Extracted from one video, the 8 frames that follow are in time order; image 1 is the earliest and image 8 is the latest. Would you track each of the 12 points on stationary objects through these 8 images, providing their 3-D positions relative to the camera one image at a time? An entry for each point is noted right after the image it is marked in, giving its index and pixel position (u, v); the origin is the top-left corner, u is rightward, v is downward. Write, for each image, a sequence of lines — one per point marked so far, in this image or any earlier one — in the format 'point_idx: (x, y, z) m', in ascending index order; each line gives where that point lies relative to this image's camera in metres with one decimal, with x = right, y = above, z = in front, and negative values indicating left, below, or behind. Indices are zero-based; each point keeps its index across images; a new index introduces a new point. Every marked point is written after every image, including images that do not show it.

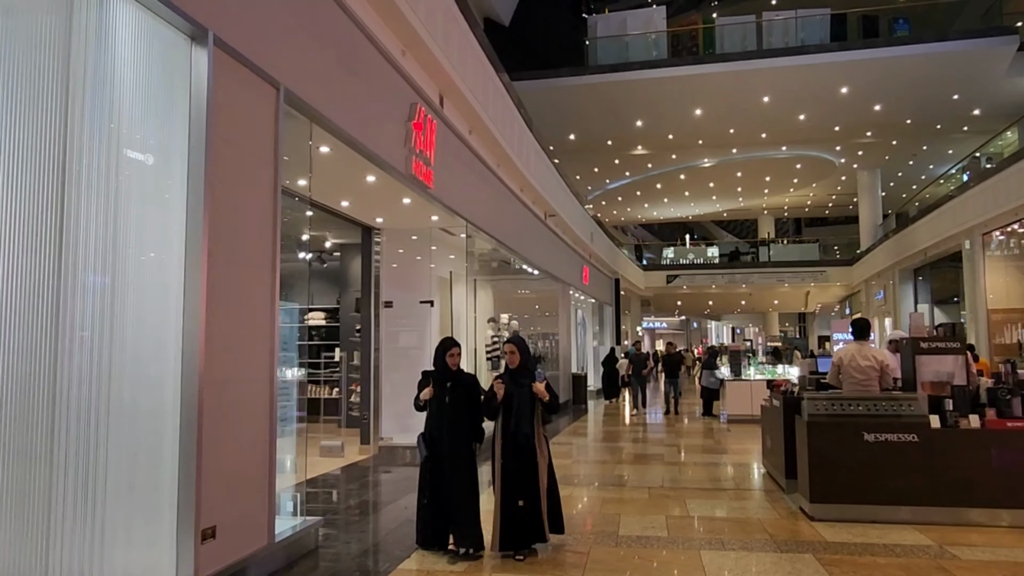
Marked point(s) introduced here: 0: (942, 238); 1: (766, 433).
0: (+9.0, +1.0, +15.7) m
1: (+2.2, -1.3, +6.5) m
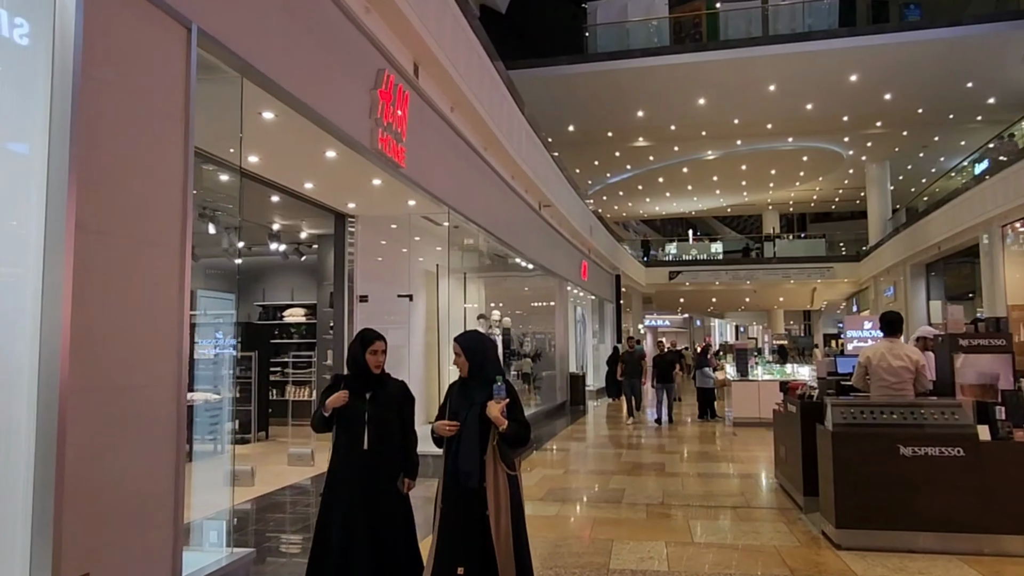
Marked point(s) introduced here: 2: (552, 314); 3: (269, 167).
0: (+8.9, +1.1, +15.0) m
1: (+2.0, -1.2, +5.8) m
2: (+0.7, -0.5, +13.6) m
3: (-1.7, +0.9, +5.3) m
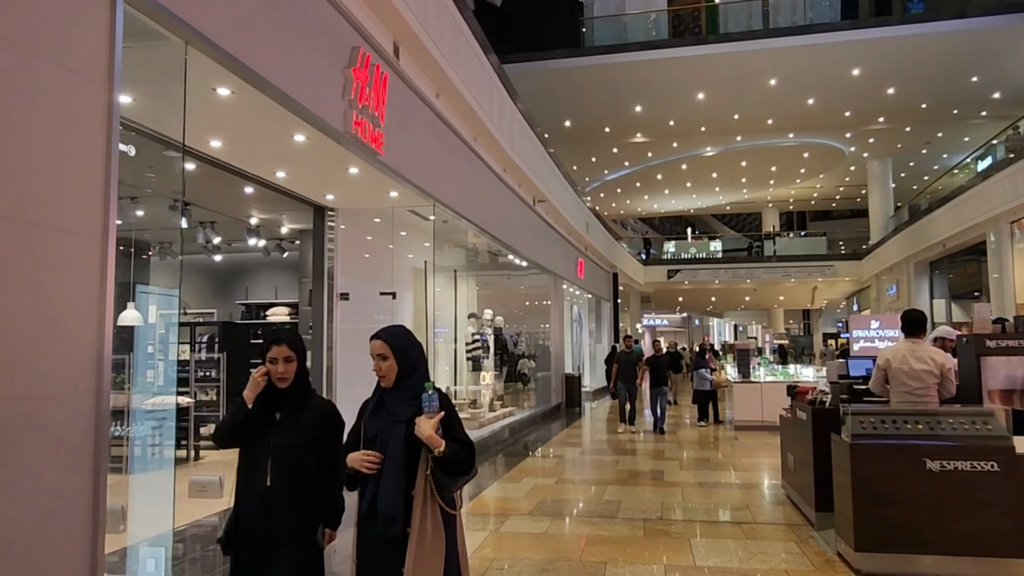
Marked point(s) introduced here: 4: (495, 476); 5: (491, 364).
0: (+8.8, +1.2, +14.6) m
1: (+2.0, -1.2, +5.4) m
2: (+0.6, -0.5, +13.2) m
3: (-1.8, +0.9, +4.9) m
4: (-0.1, -1.7, +6.9) m
5: (-0.3, -1.1, +10.3) m
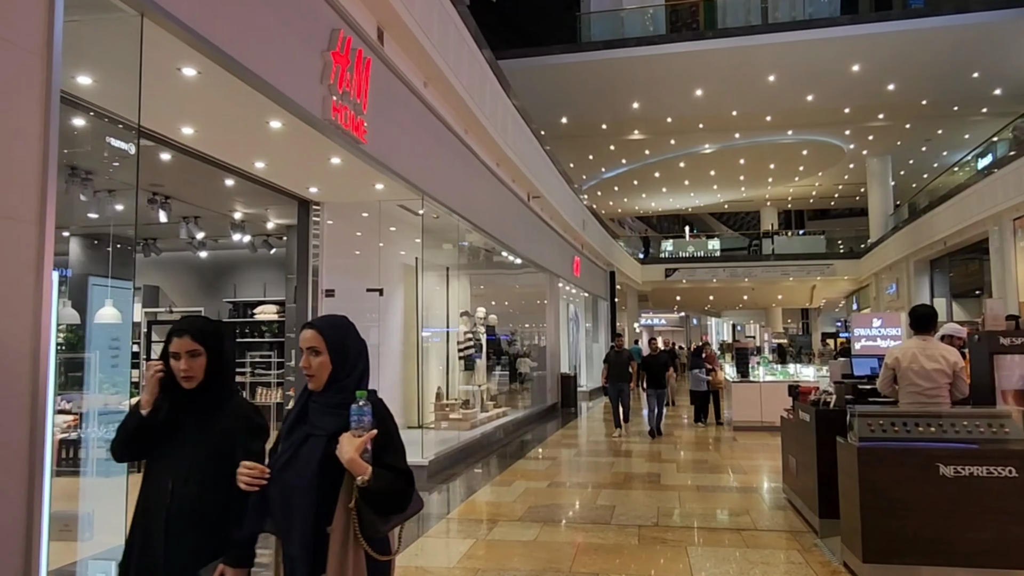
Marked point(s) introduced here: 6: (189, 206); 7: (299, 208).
0: (+8.7, +1.2, +14.4) m
1: (+1.9, -1.1, +5.2) m
2: (+0.5, -0.5, +13.0) m
3: (-1.9, +0.9, +4.7) m
4: (-0.2, -1.7, +6.7) m
5: (-0.4, -1.0, +10.0) m
6: (-3.0, +0.8, +7.0) m
7: (-2.0, +0.8, +7.1) m
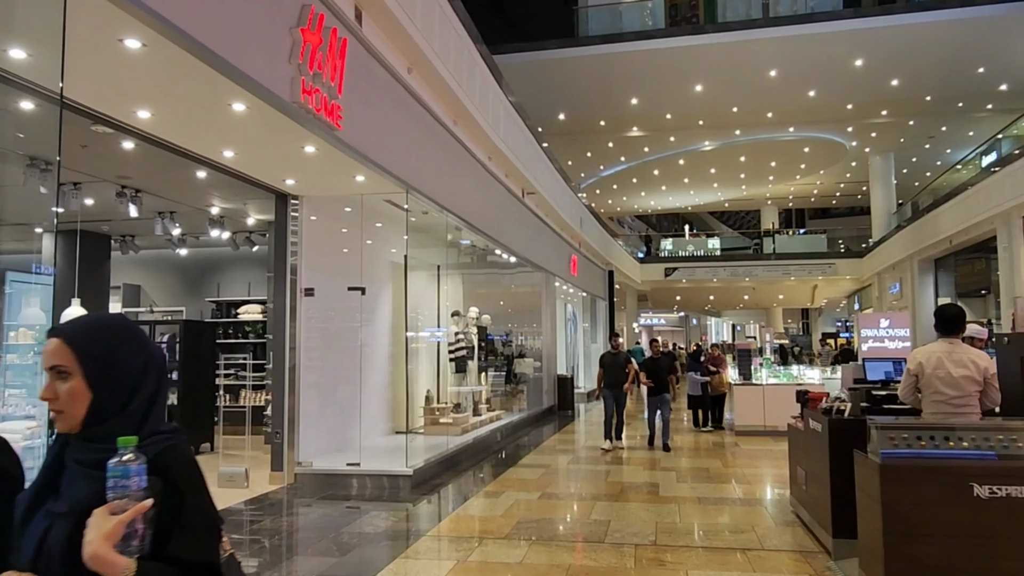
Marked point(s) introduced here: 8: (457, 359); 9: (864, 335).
0: (+8.6, +1.2, +14.1) m
1: (+1.8, -1.1, +4.9) m
2: (+0.5, -0.5, +12.6) m
3: (-2.0, +0.9, +4.3) m
4: (-0.3, -1.7, +6.4) m
5: (-0.5, -1.0, +9.7) m
6: (-3.1, +0.8, +6.7) m
7: (-2.1, +0.8, +6.7) m
8: (-0.7, -0.9, +9.1) m
9: (+4.3, -0.6, +9.3) m
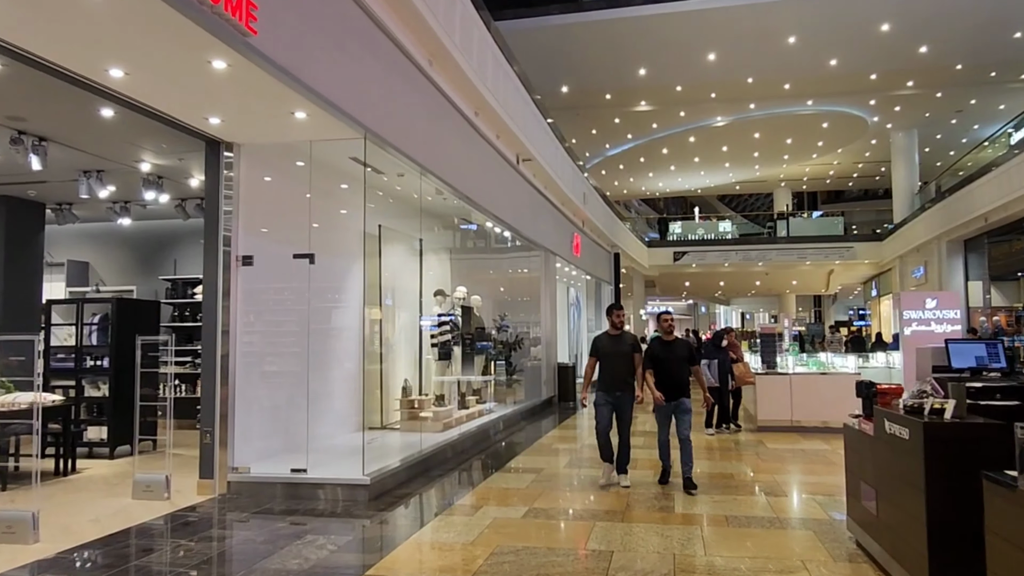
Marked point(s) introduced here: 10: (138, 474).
0: (+8.5, +1.5, +12.9) m
1: (+1.7, -0.9, +3.8) m
2: (+0.4, -0.2, +11.5) m
3: (-2.1, +1.1, +3.2) m
4: (-0.4, -1.5, +5.3) m
5: (-0.5, -0.8, +8.6) m
6: (-3.2, +1.0, +5.6) m
7: (-2.2, +1.0, +5.6) m
8: (-0.8, -0.6, +8.1) m
9: (+4.3, -0.3, +8.2) m
10: (-2.4, -1.2, +4.9) m
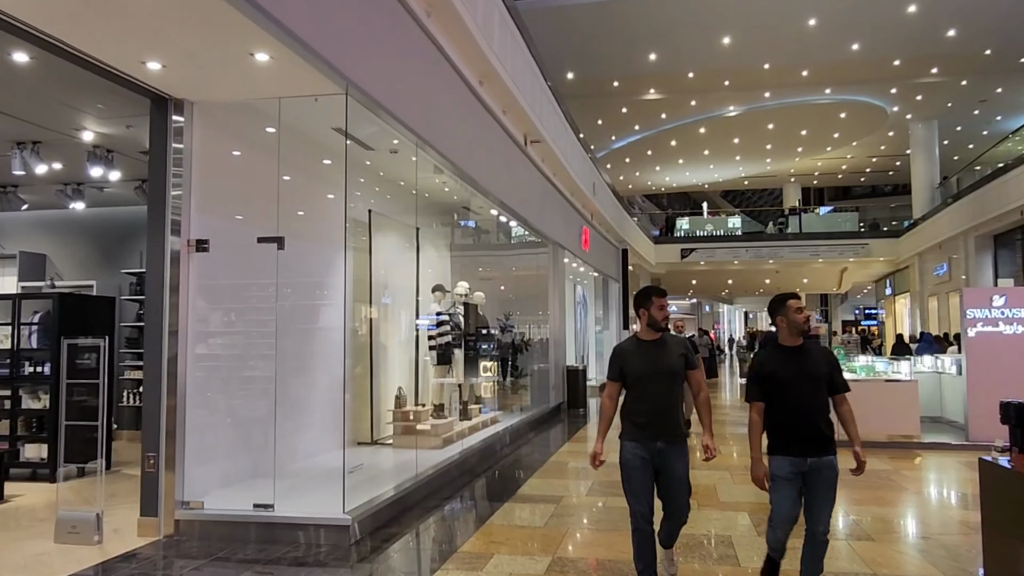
0: (+8.6, +1.6, +12.0) m
1: (+1.8, -0.9, +2.8) m
2: (+0.5, -0.1, +10.6) m
3: (-2.0, +1.2, +2.3) m
4: (-0.3, -1.4, +4.3) m
5: (-0.5, -0.7, +7.7) m
6: (-3.1, +1.0, +4.7) m
7: (-2.1, +1.0, +4.7) m
8: (-0.7, -0.6, +7.1) m
9: (+4.3, -0.3, +7.2) m
10: (-2.4, -1.2, +4.0) m
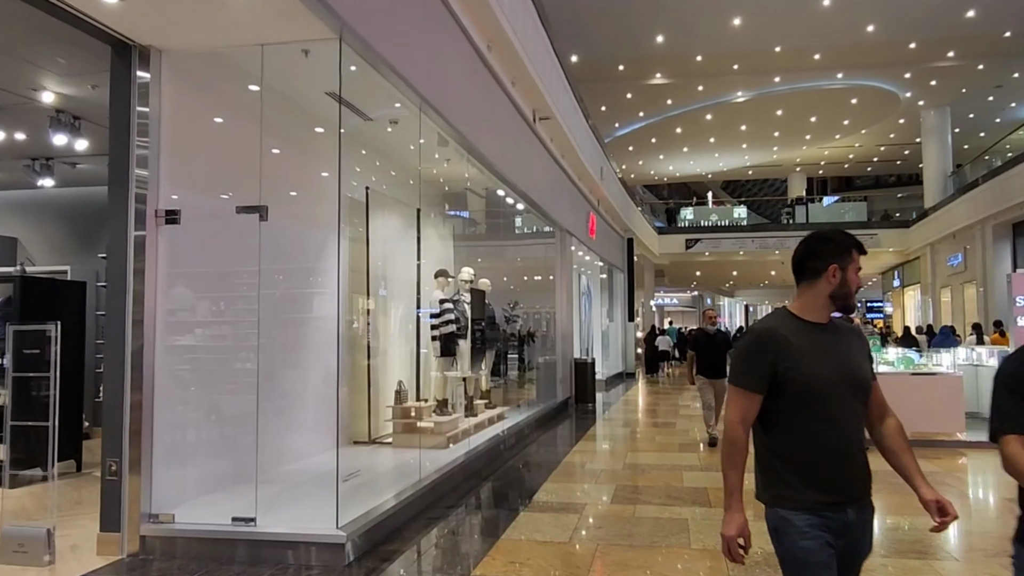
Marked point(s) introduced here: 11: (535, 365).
0: (+8.7, +1.7, +11.4) m
1: (+1.9, -0.8, +2.3) m
2: (+0.5, 0.0, +10.0) m
3: (-1.9, +1.2, +1.7) m
4: (-0.2, -1.3, +3.8) m
5: (-0.4, -0.6, +7.1) m
6: (-3.0, +1.2, +4.1) m
7: (-2.0, +1.1, +4.1) m
8: (-0.6, -0.4, +6.6) m
9: (+4.4, -0.2, +6.7) m
10: (-2.3, -1.1, +3.4) m
11: (+0.3, -0.9, +9.2) m
